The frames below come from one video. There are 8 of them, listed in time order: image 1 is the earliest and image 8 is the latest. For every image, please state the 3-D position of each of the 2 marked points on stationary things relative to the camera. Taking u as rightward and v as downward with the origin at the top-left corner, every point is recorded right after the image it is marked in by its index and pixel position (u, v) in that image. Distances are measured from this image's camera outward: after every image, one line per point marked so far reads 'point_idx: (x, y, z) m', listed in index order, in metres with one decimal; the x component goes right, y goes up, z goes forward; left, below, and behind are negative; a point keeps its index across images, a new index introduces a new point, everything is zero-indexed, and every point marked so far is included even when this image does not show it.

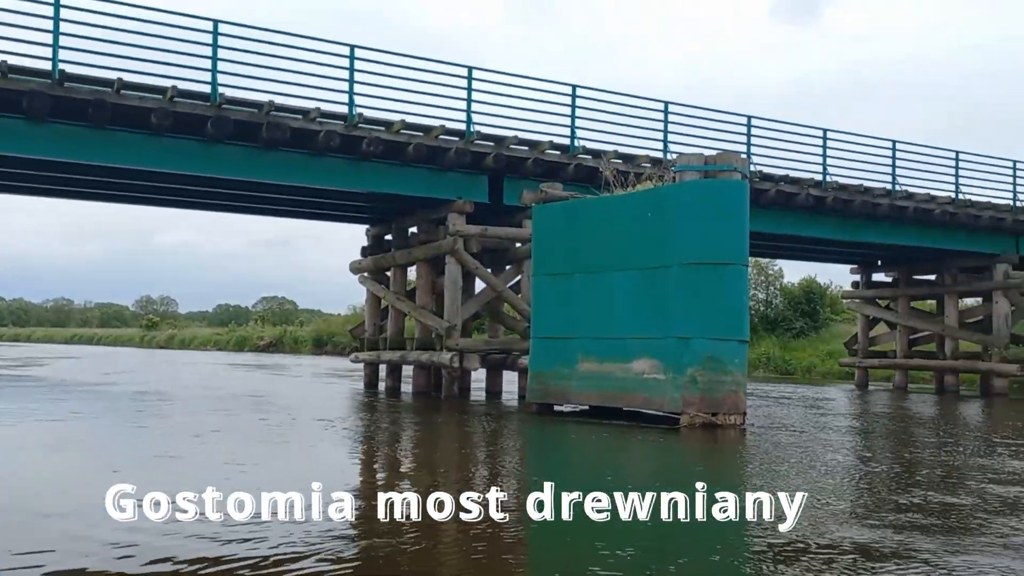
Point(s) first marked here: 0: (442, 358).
0: (-1.3, -1.3, +16.4) m
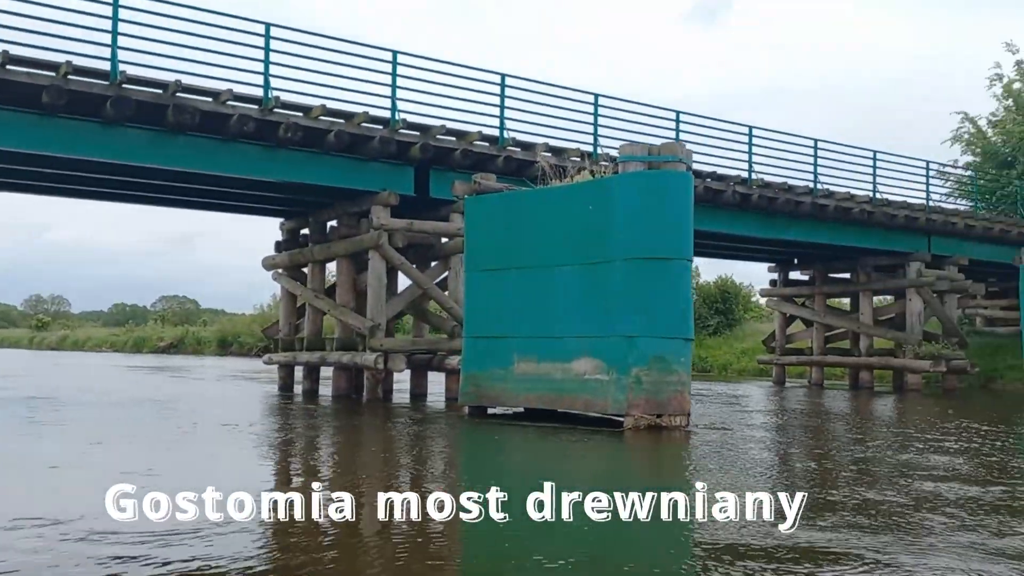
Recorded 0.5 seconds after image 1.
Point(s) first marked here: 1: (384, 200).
0: (-2.6, -1.3, +15.5) m
1: (-2.3, +1.6, +15.9) m
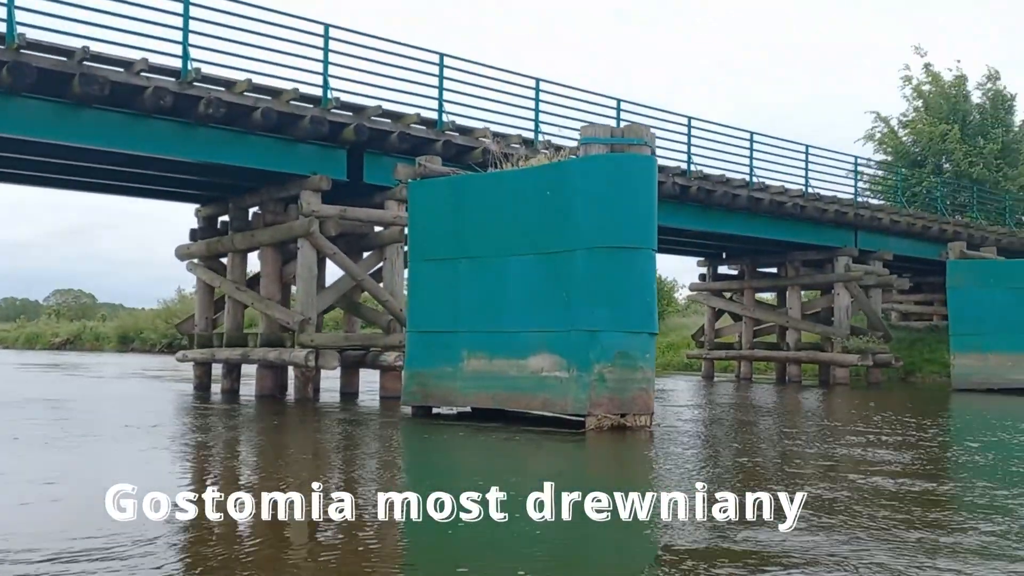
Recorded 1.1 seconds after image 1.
0: (-3.5, -1.1, +14.4) m
1: (-3.3, +1.7, +14.7) m
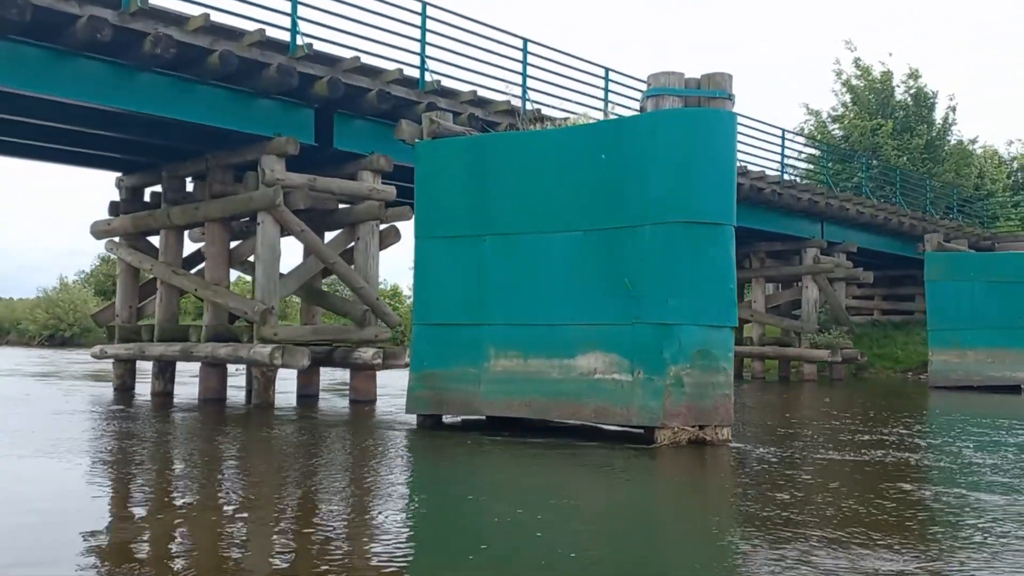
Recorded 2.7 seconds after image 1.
0: (-3.5, -0.9, +12.0) m
1: (-3.3, +2.0, +12.3) m
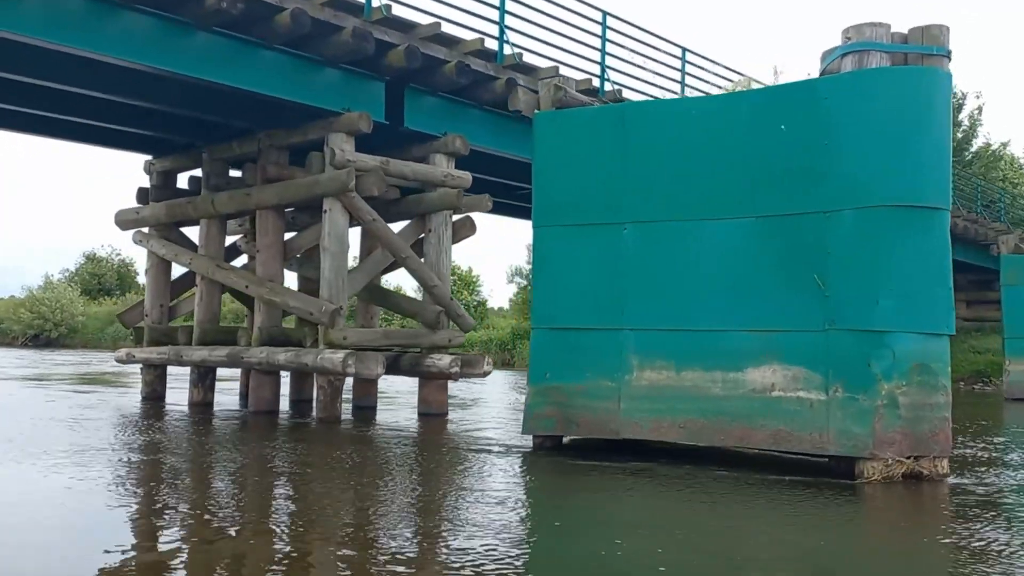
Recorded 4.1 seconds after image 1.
0: (-2.2, -0.9, +10.4) m
1: (-2.0, +2.0, +10.8) m
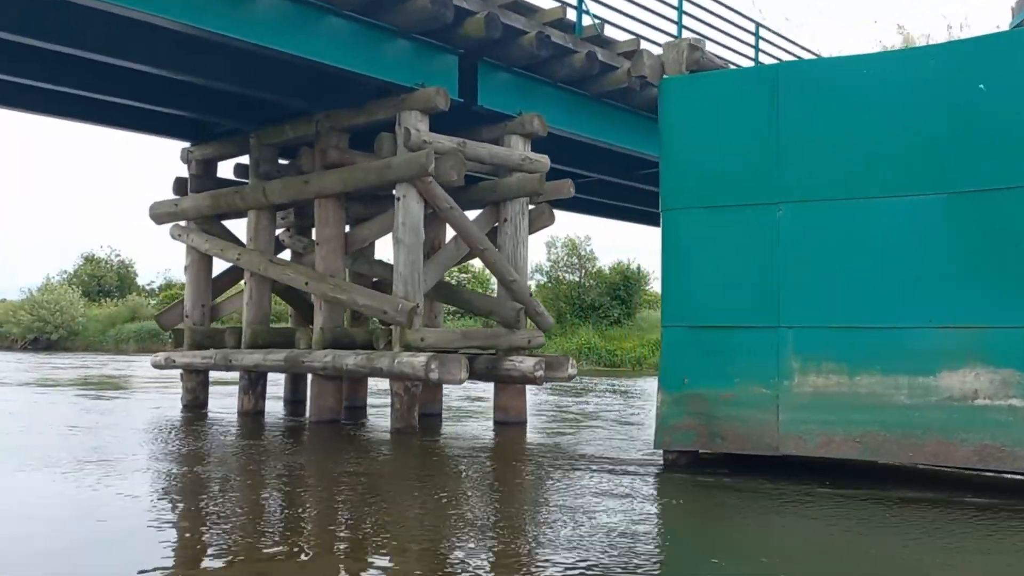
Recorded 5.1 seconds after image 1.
0: (-1.2, -0.8, +9.3) m
1: (-1.0, +2.1, +9.7) m
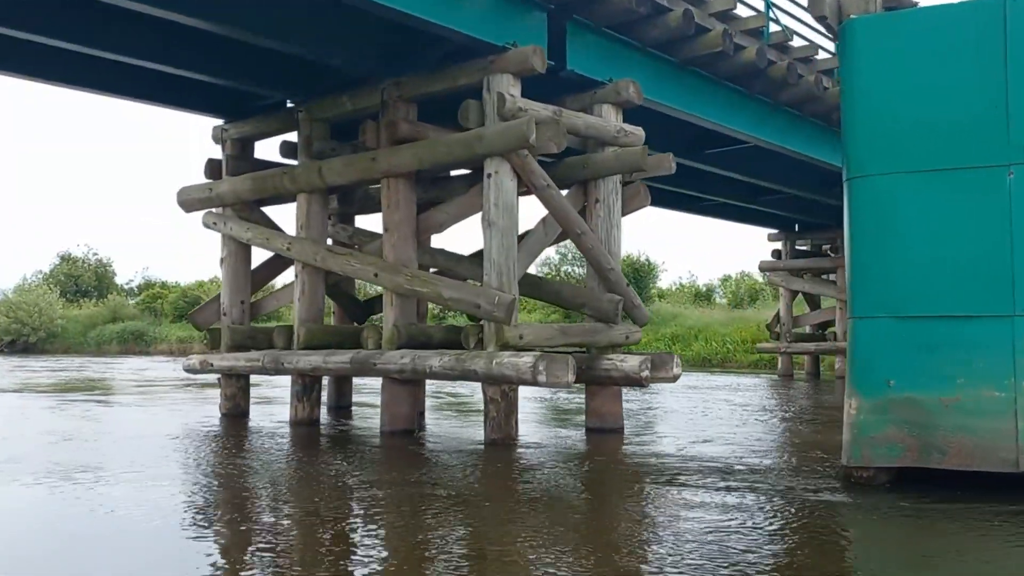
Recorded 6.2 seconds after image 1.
0: (-0.1, -0.7, +8.0) m
1: (0.0, +2.2, +8.4) m
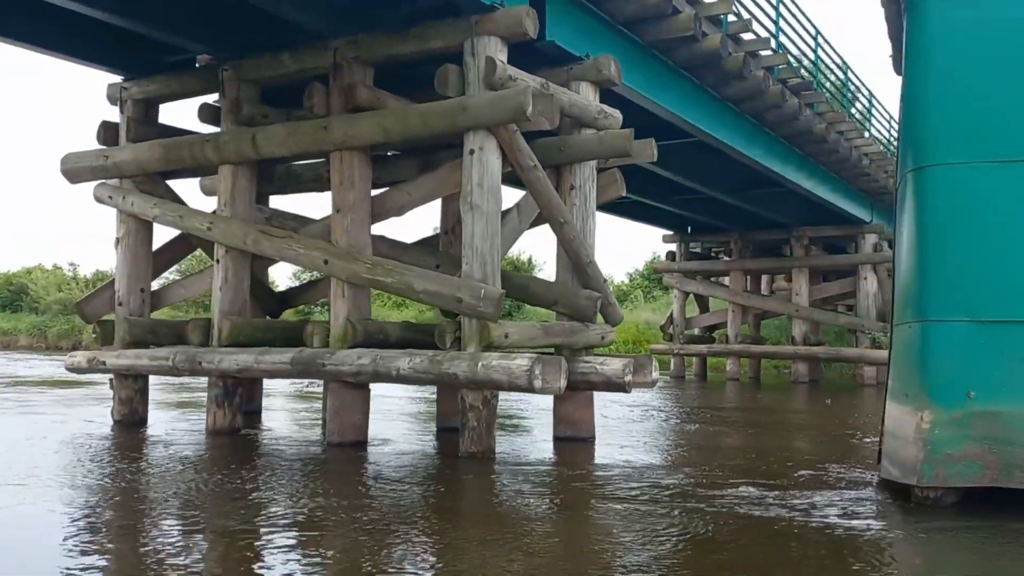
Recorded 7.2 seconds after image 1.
0: (-0.2, -0.7, +7.0) m
1: (0.0, +2.2, +7.4) m
